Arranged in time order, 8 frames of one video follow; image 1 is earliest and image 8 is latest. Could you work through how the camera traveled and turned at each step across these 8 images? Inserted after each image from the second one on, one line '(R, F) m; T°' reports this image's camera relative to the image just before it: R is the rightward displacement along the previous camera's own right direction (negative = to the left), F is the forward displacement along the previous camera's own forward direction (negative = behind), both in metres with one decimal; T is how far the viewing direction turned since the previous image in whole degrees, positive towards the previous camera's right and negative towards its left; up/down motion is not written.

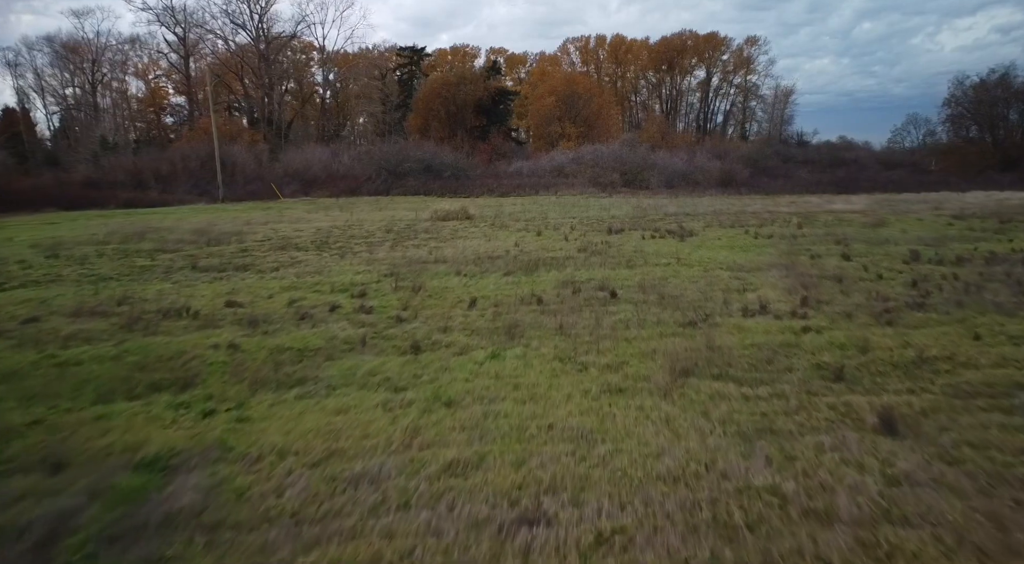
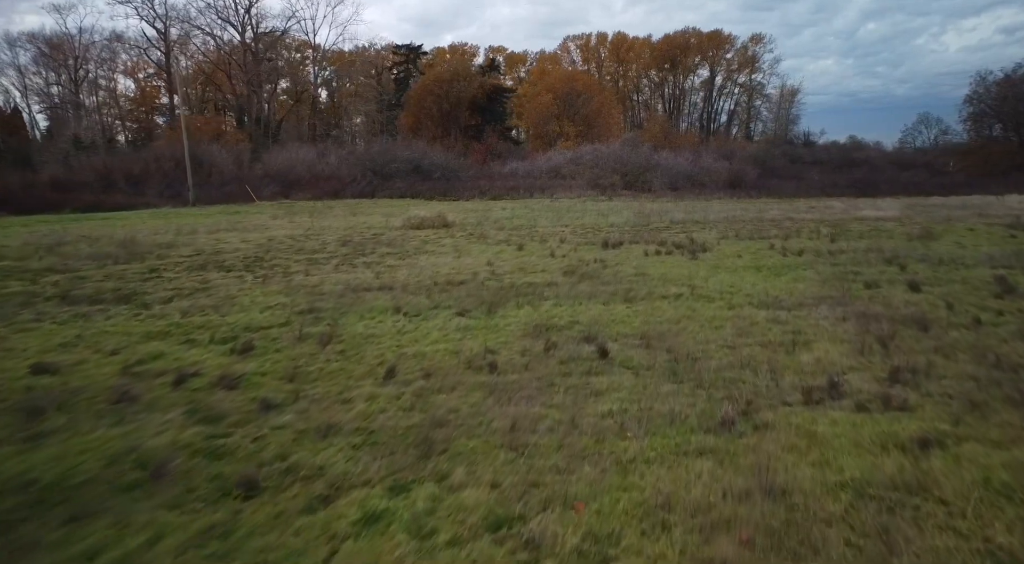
(+0.6, +3.5) m; 0°
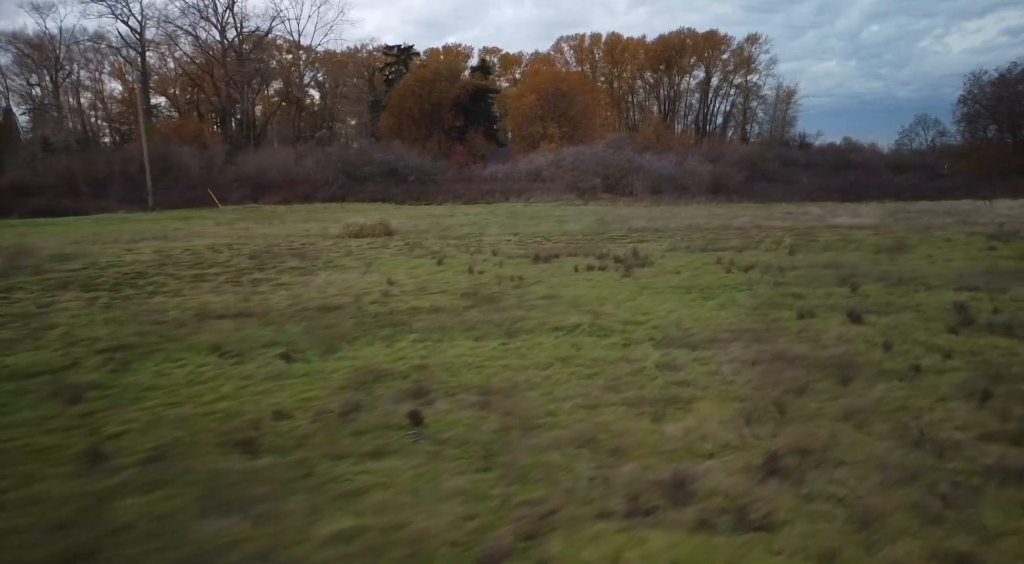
(+1.7, +1.8) m; 0°
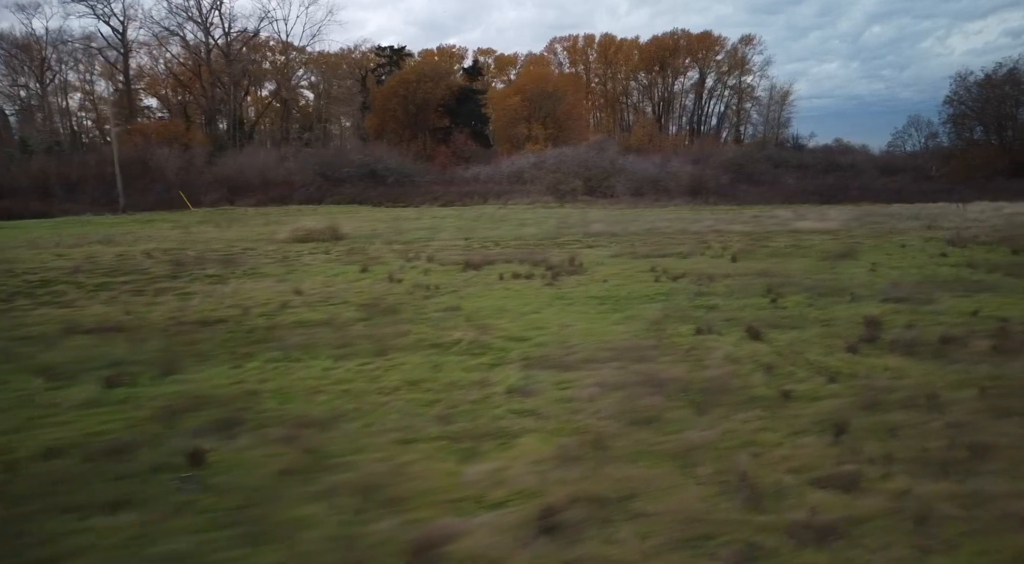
(+1.4, +0.6) m; 0°
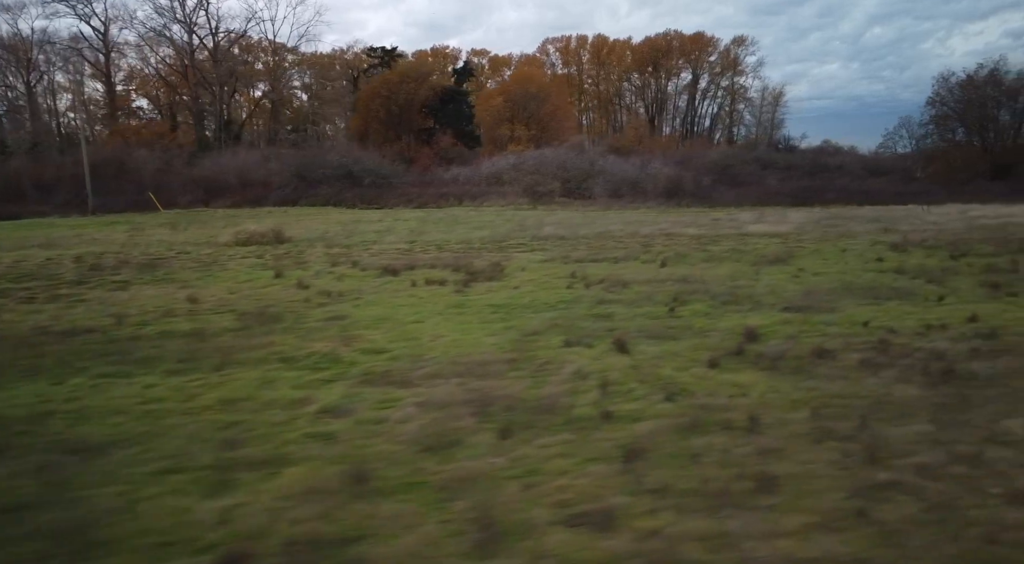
(+1.6, +0.4) m; 0°
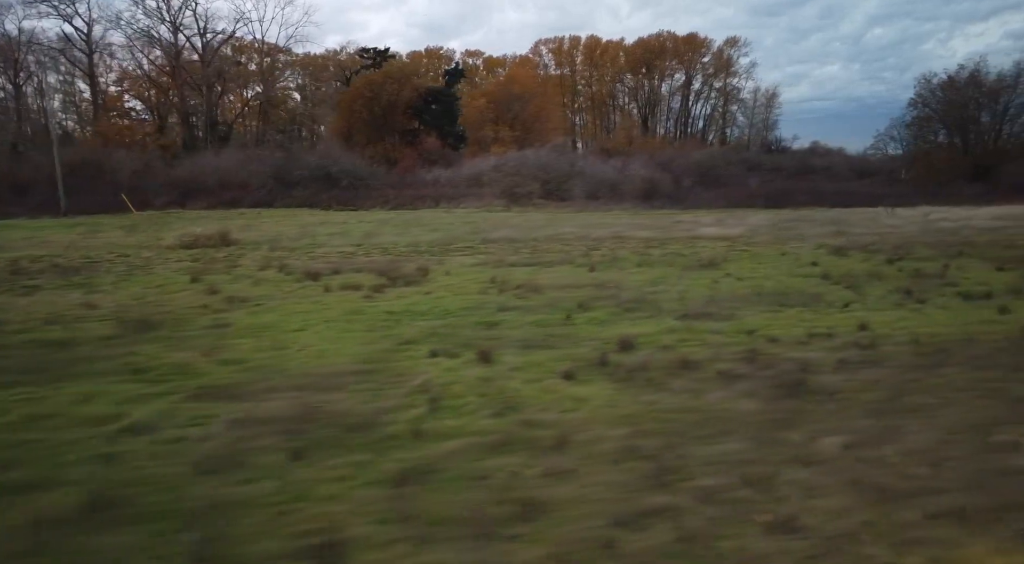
(+1.5, +0.3) m; 0°
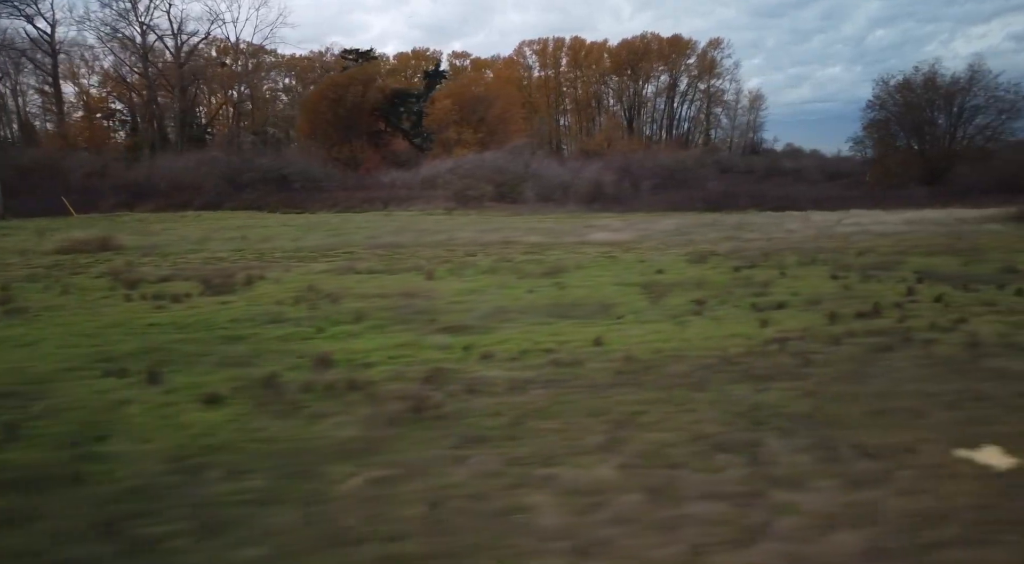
(+3.2, +0.4) m; 0°
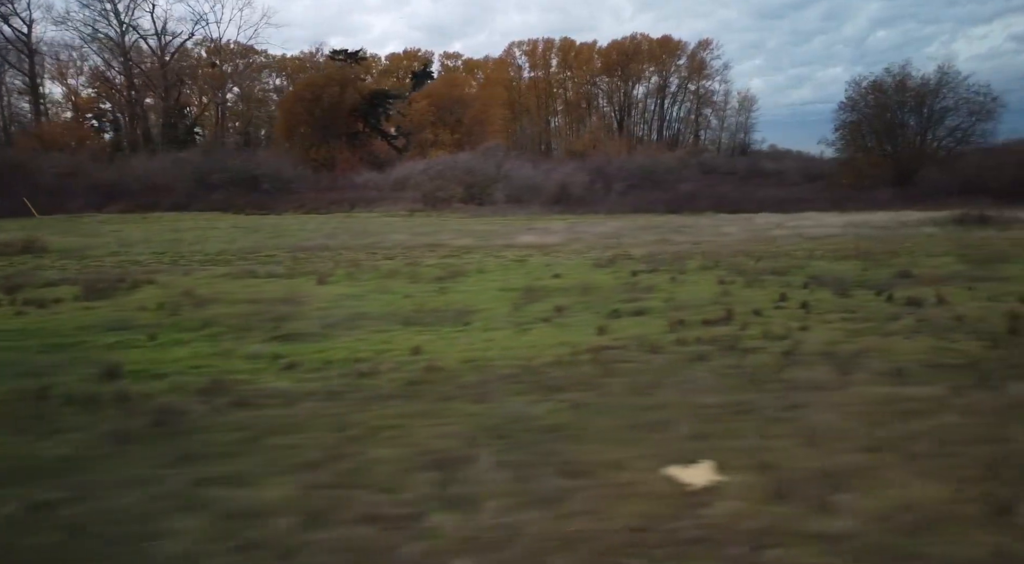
(+2.0, +0.2) m; 0°
